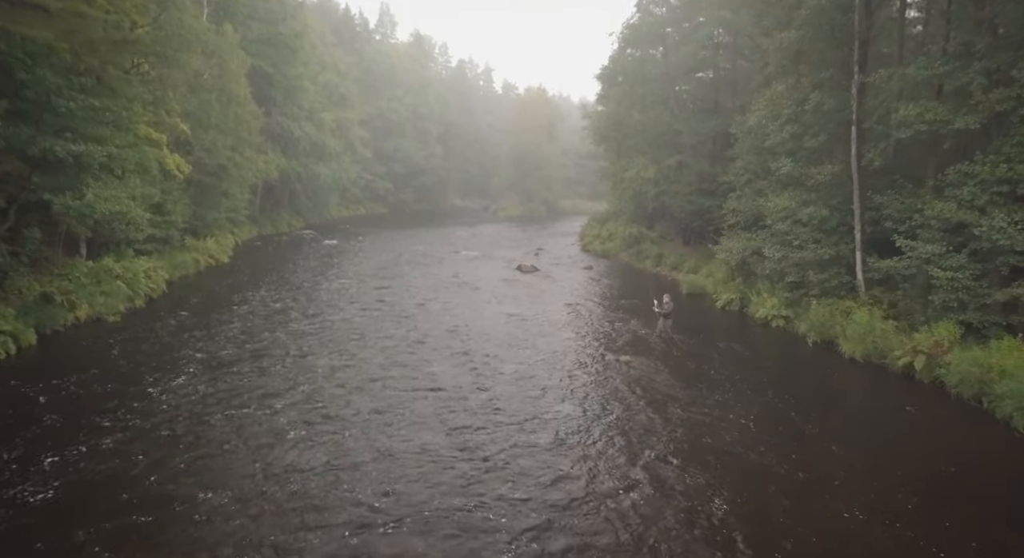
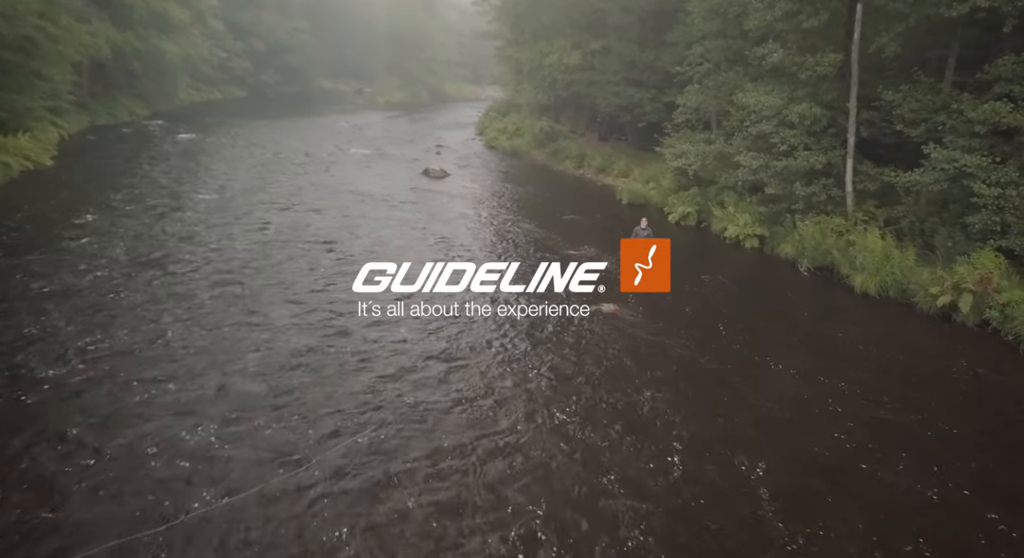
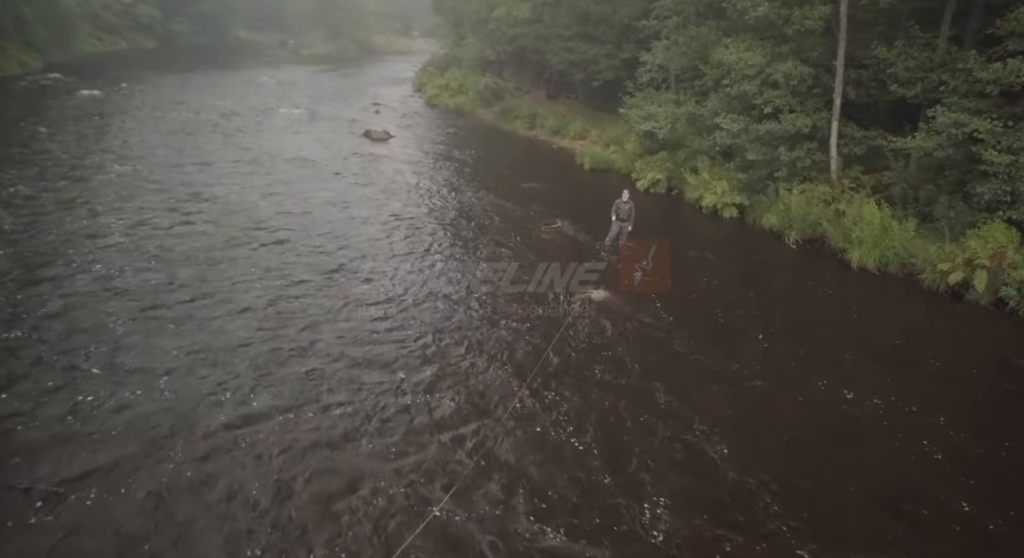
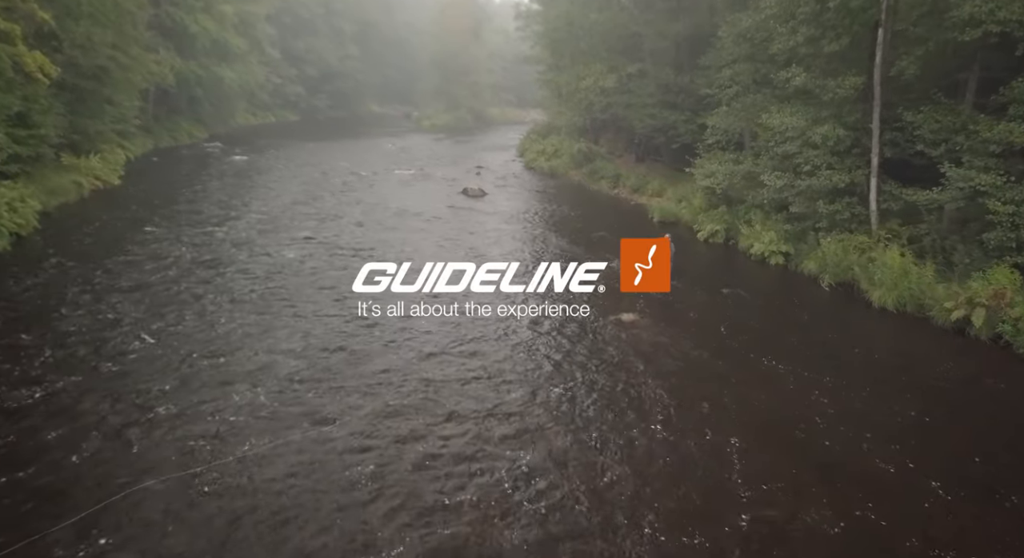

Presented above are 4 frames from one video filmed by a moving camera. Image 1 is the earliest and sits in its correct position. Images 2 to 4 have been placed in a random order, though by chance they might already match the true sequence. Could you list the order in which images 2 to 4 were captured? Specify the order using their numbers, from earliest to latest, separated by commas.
4, 2, 3
